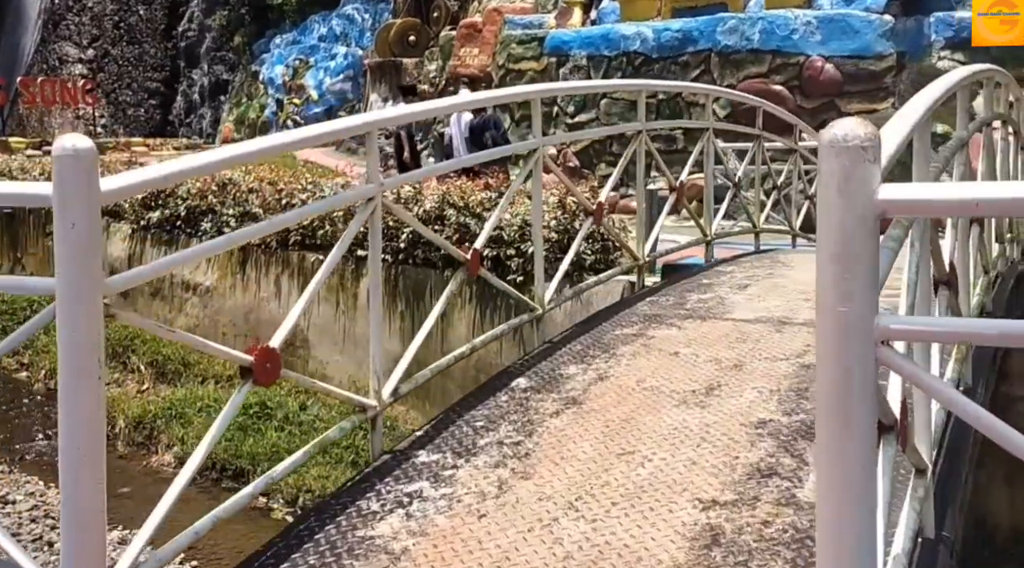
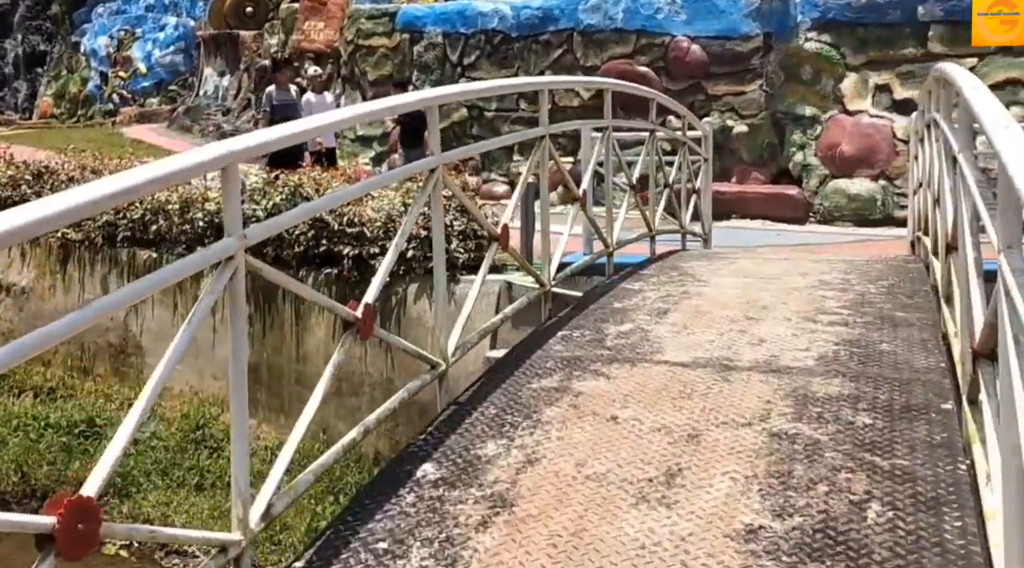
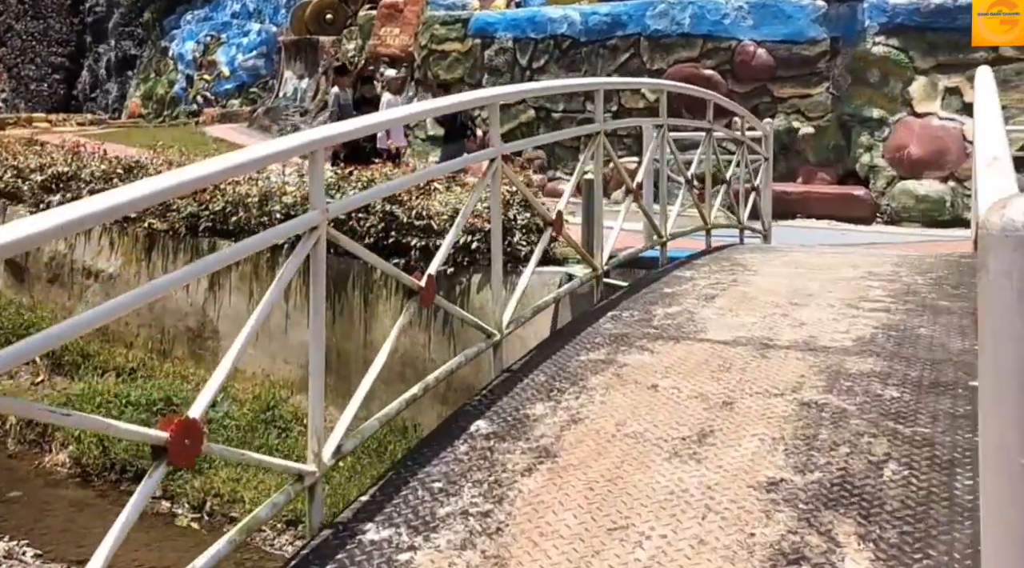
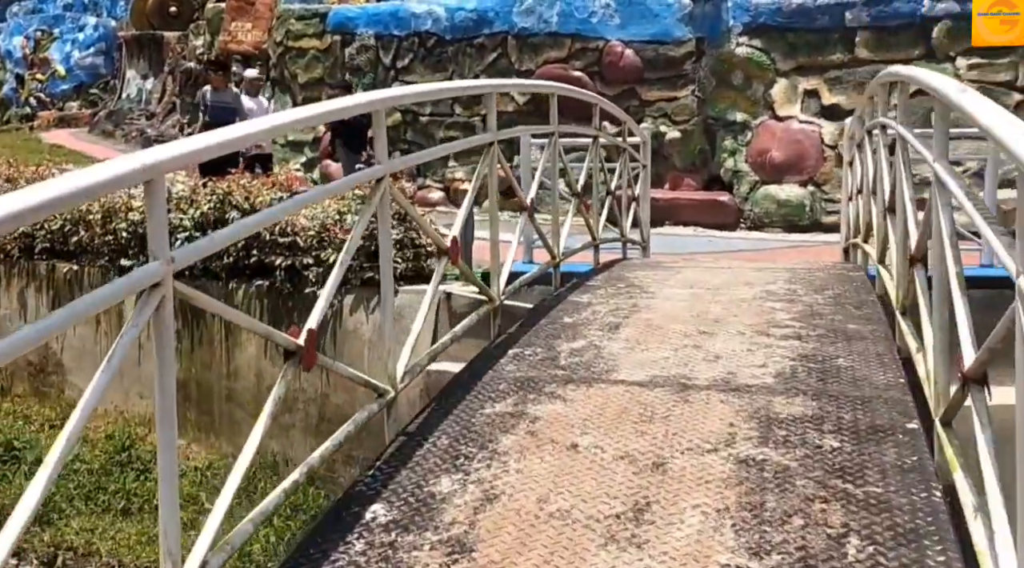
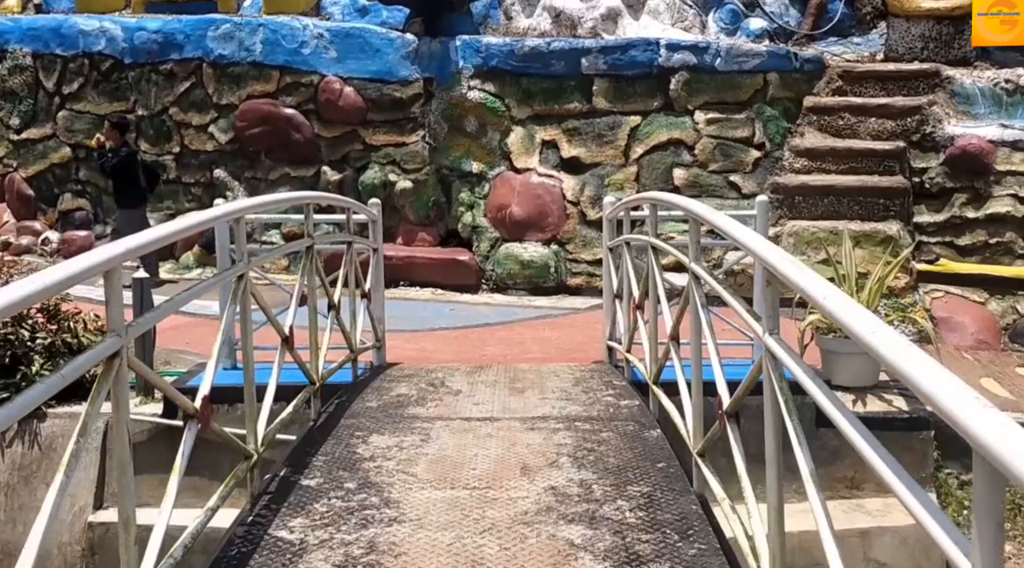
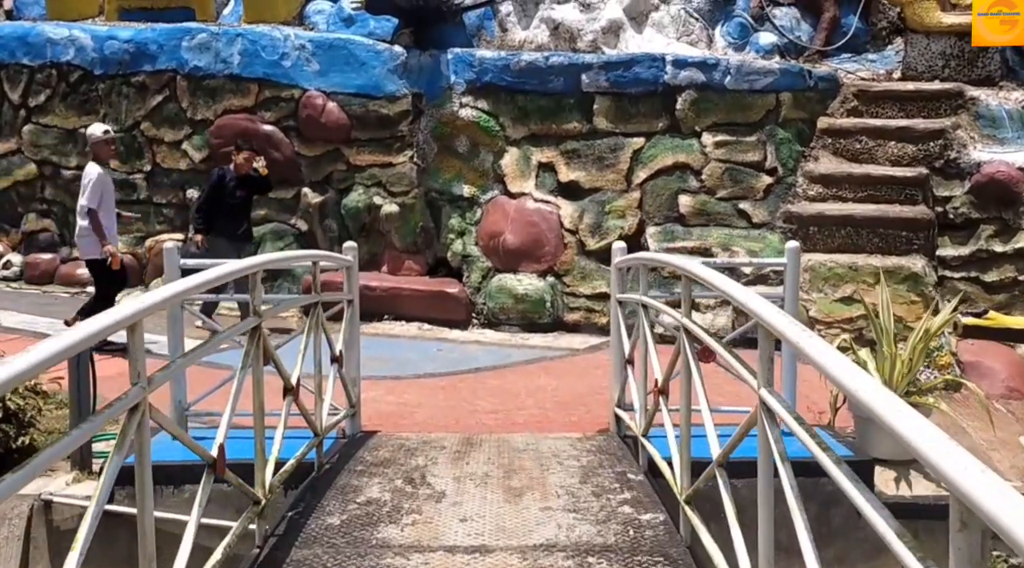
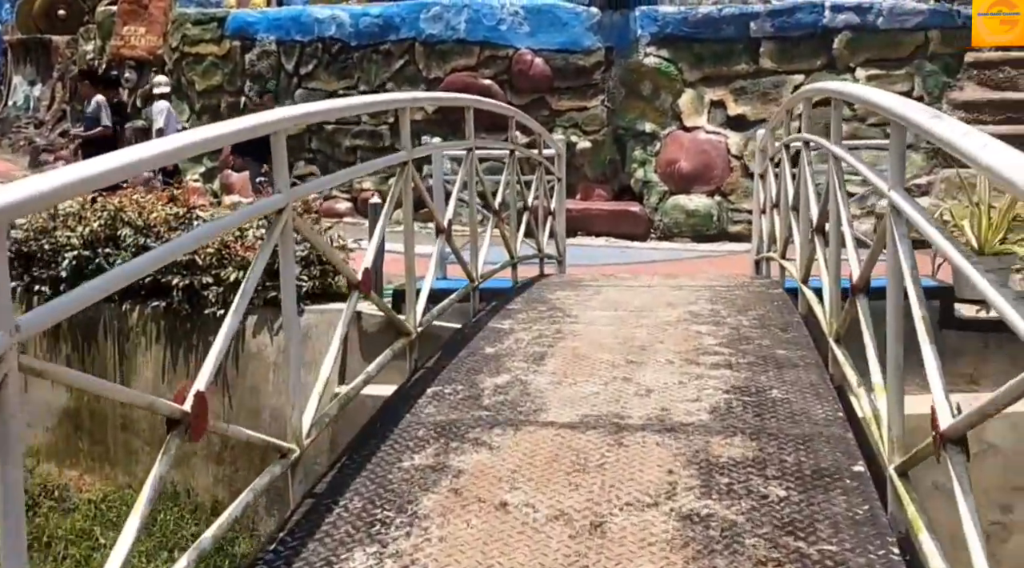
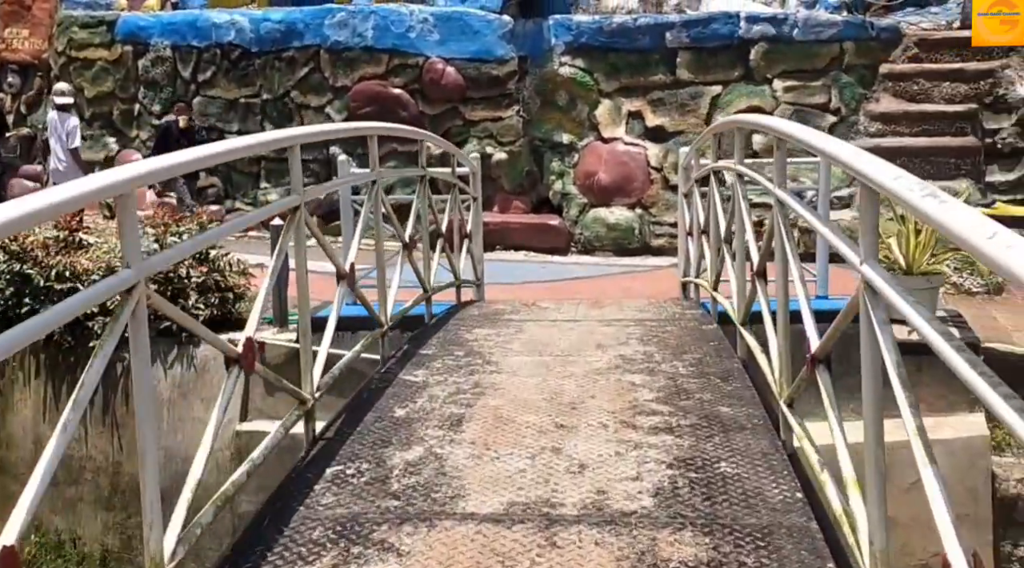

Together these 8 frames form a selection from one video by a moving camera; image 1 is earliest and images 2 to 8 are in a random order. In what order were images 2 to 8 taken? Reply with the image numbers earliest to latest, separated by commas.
3, 2, 4, 7, 8, 5, 6
